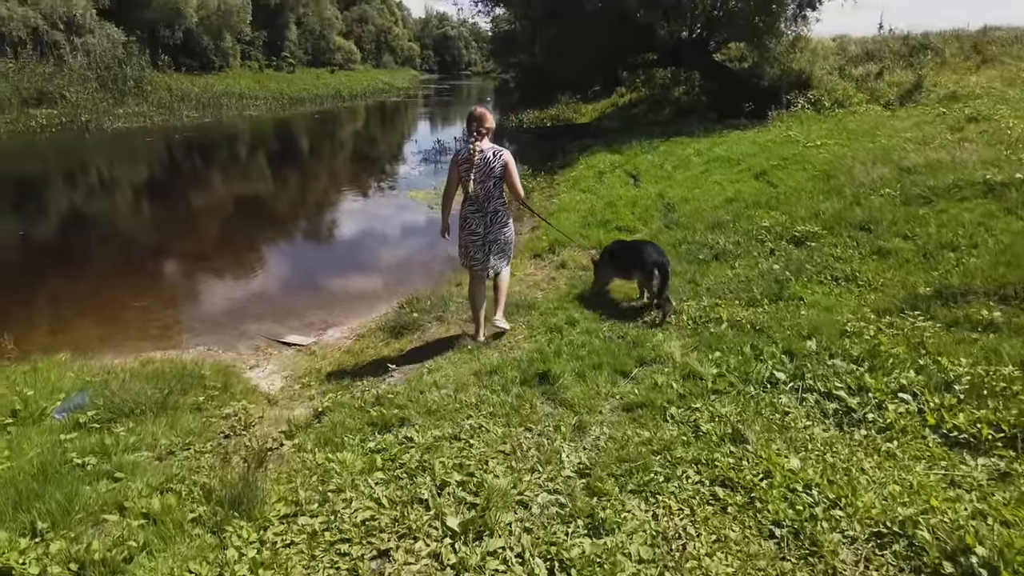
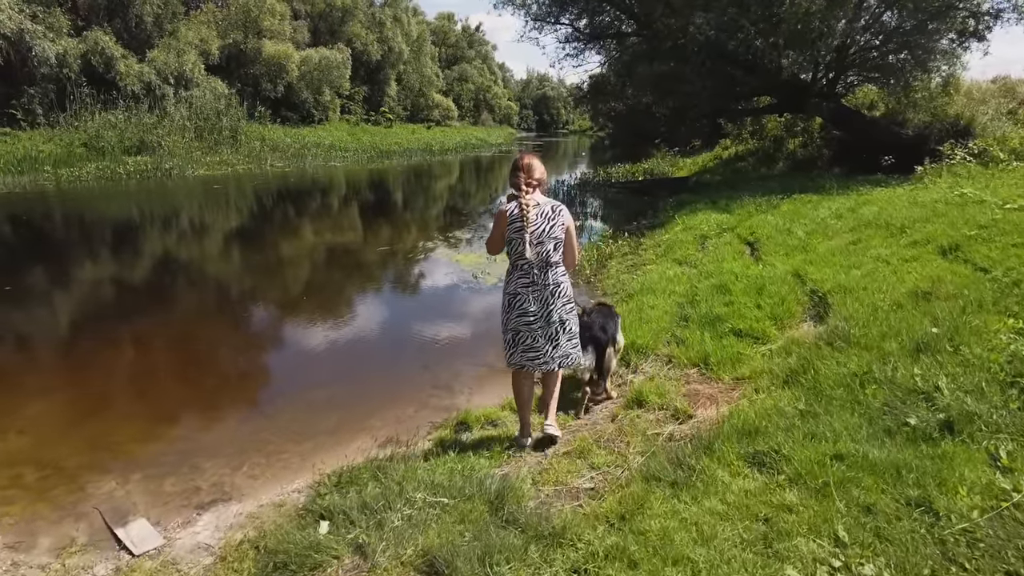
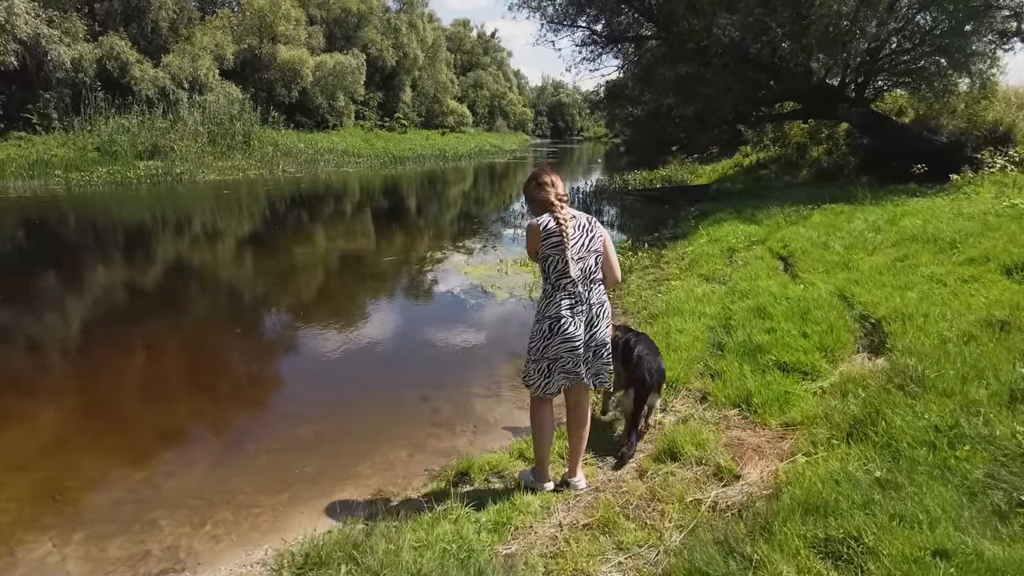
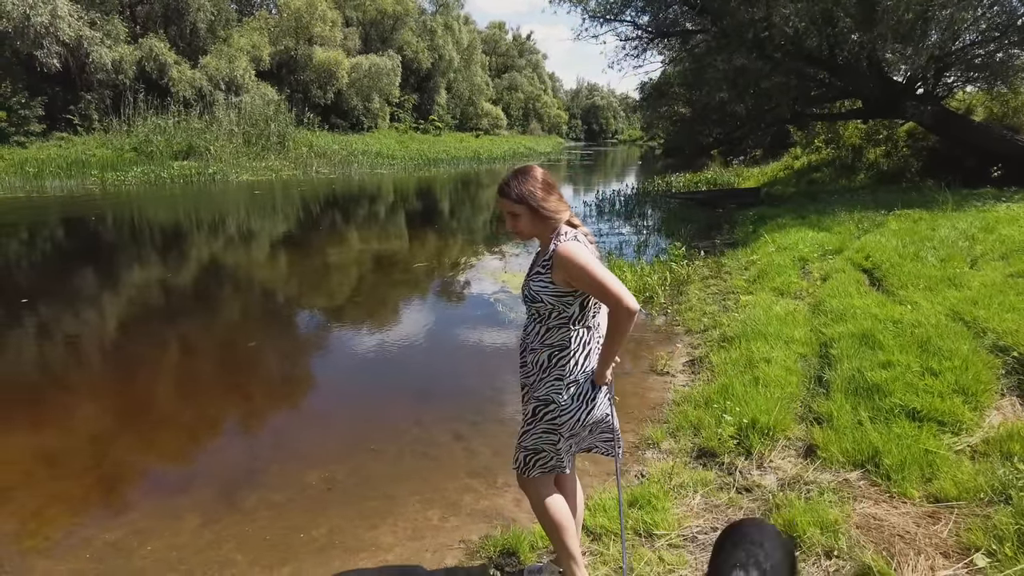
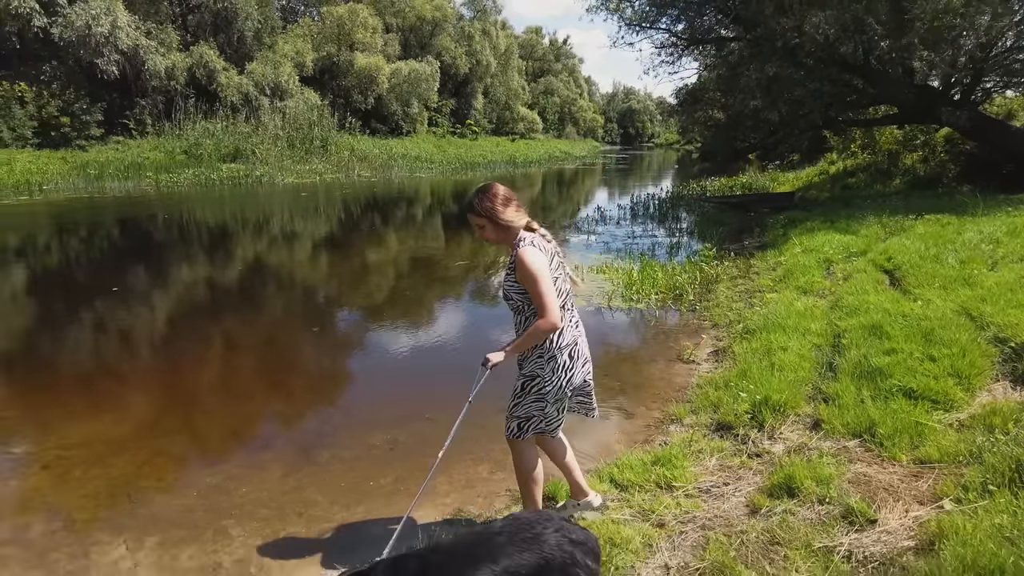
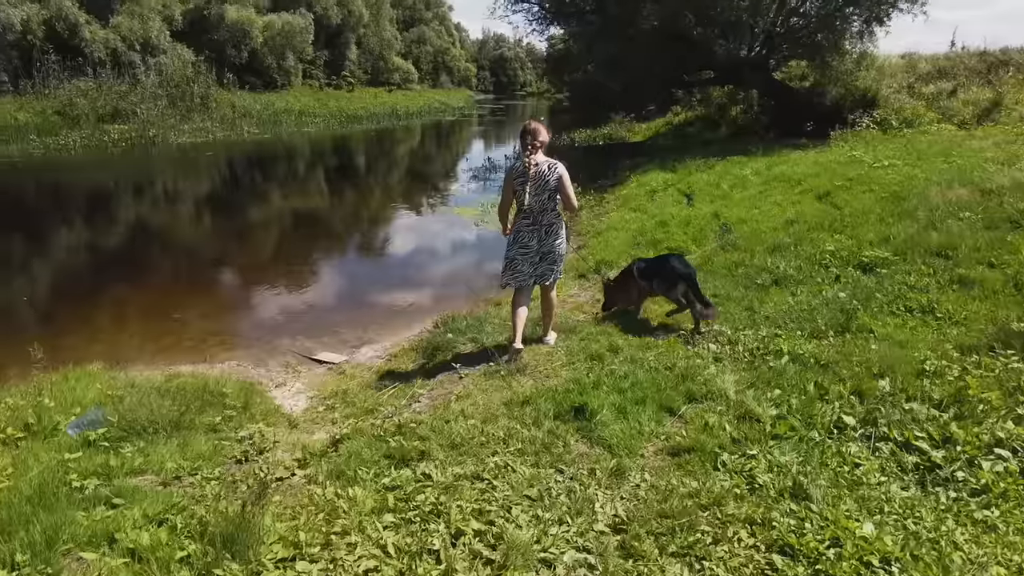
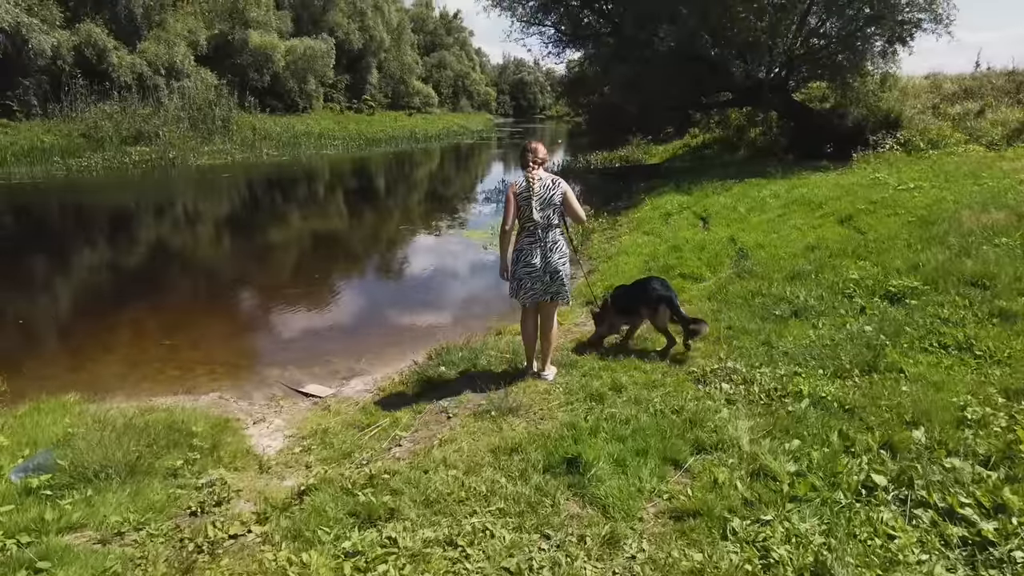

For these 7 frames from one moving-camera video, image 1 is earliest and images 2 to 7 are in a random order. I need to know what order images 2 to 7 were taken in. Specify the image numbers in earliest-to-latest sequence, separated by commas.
6, 7, 2, 3, 4, 5
